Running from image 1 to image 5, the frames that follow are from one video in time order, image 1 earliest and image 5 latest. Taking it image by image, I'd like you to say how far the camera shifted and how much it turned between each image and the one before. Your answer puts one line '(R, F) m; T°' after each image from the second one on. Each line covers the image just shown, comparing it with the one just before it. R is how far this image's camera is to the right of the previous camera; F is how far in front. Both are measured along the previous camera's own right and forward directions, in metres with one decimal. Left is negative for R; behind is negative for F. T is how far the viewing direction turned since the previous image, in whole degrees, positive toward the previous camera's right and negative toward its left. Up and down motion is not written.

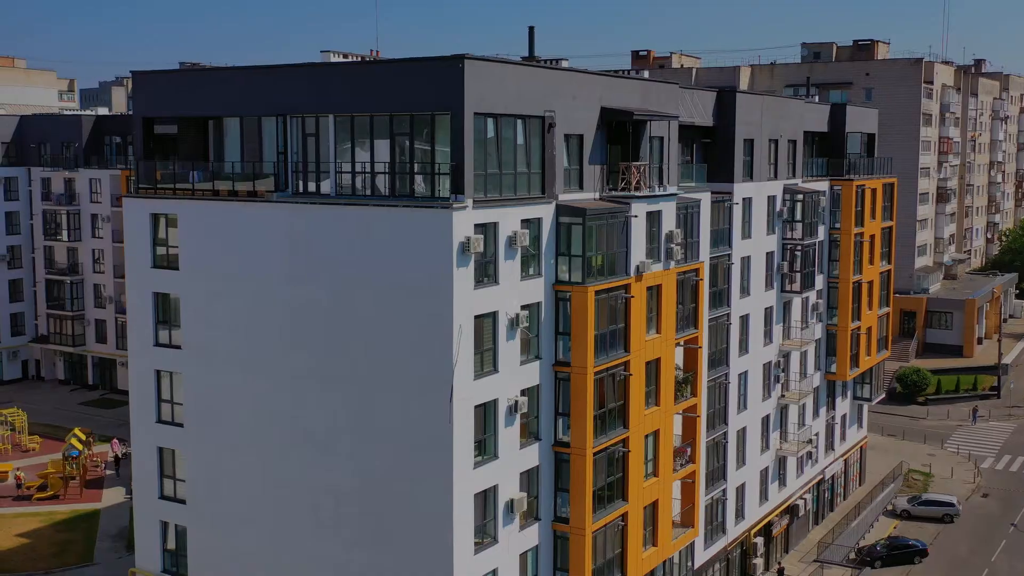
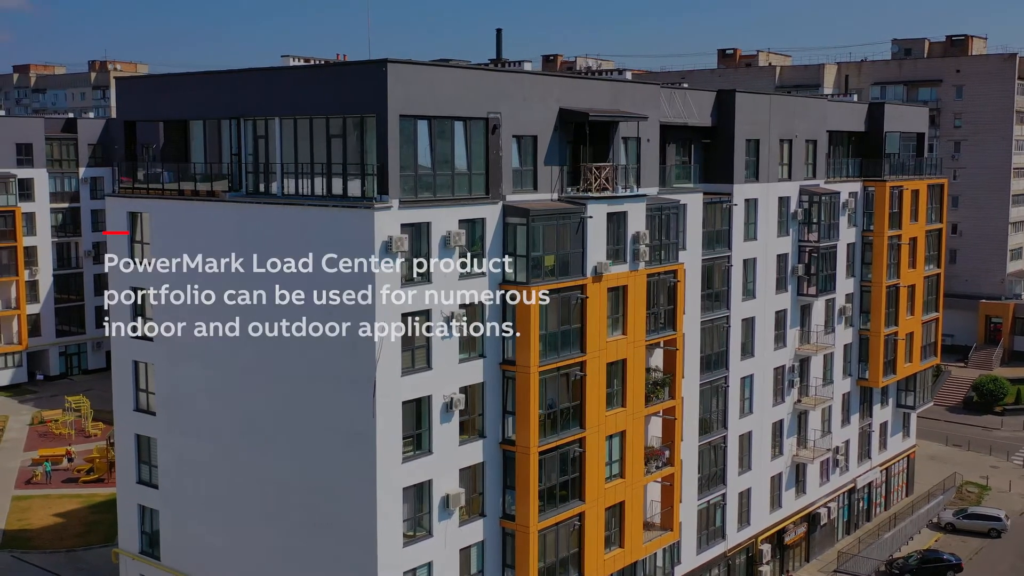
(+5.3, -0.1) m; -6°
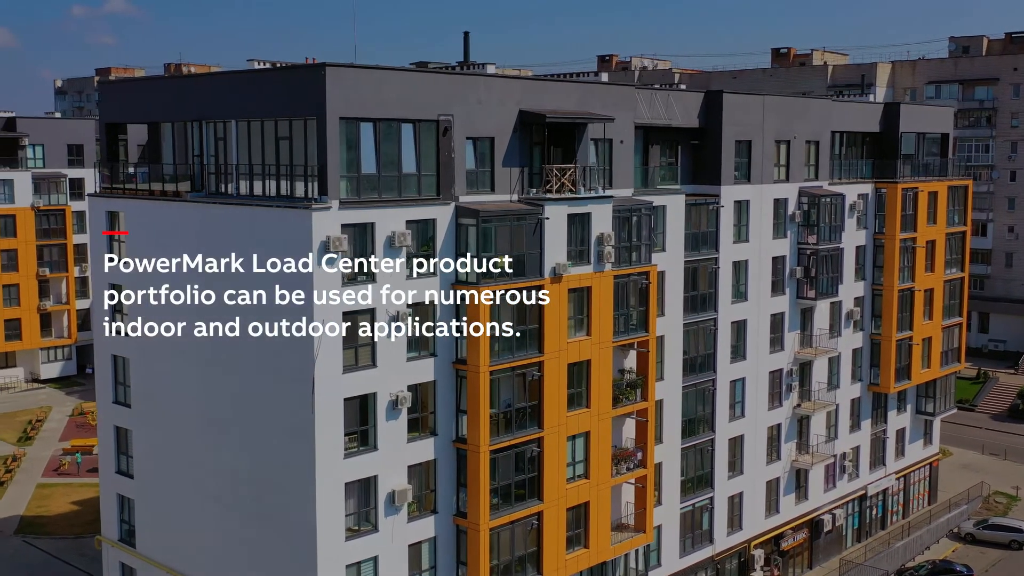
(+3.8, -0.2) m; -4°
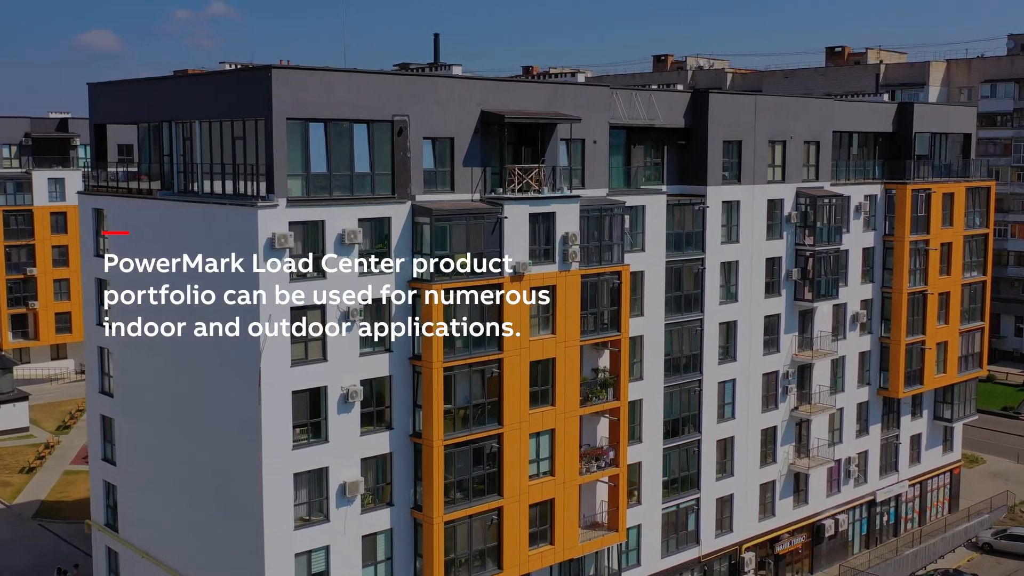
(+3.8, -0.3) m; -4°
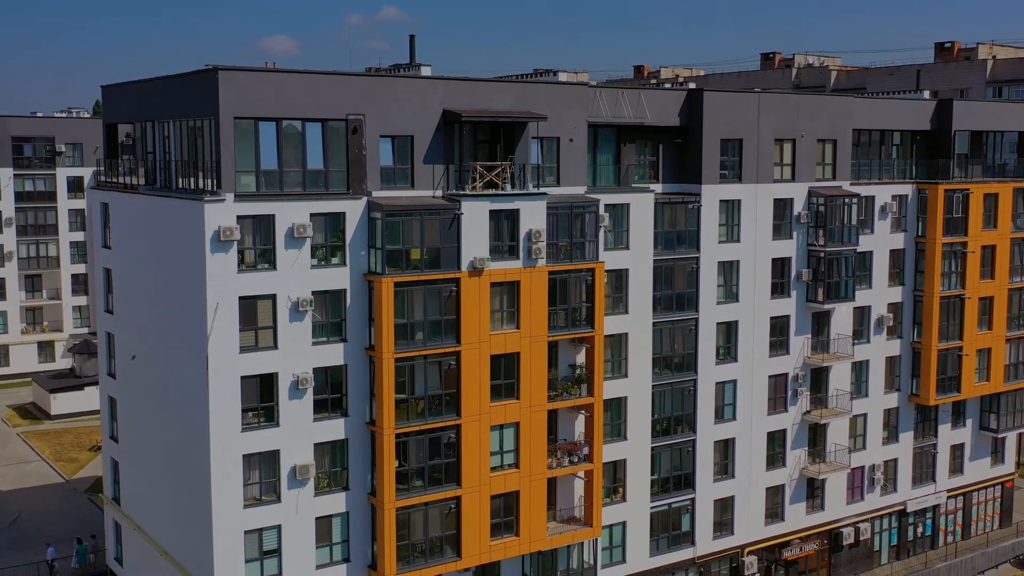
(+6.0, -0.4) m; -7°
